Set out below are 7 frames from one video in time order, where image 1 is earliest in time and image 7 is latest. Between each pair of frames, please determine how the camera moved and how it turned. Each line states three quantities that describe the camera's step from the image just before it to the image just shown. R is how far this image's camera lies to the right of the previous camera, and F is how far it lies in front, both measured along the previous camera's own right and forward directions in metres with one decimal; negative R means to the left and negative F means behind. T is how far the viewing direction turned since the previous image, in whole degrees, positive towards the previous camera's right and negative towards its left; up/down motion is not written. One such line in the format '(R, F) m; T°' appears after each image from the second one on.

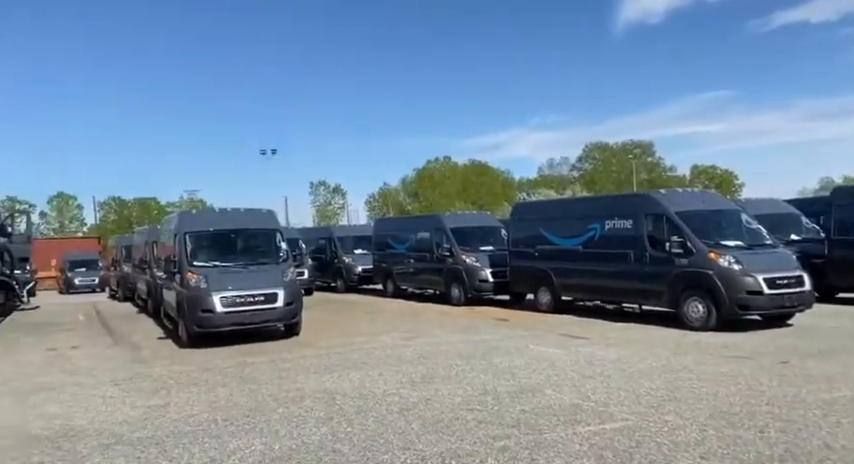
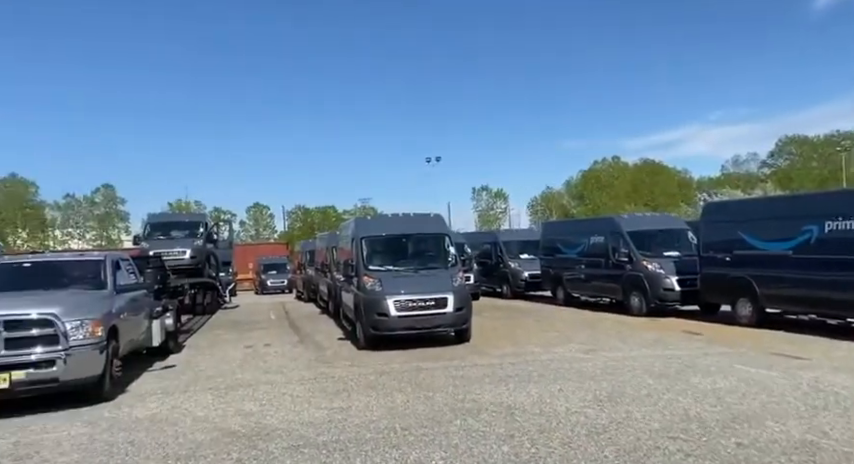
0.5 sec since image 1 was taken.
(-0.1, +0.2) m; -15°
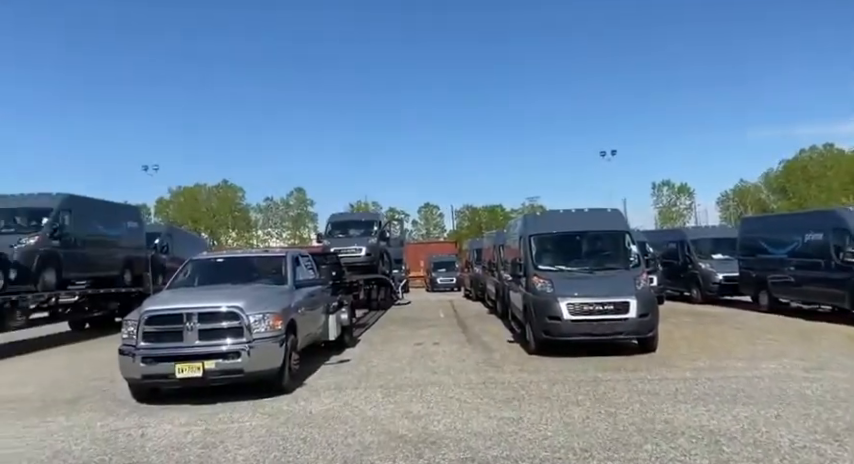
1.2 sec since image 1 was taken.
(-0.1, +0.4) m; -15°
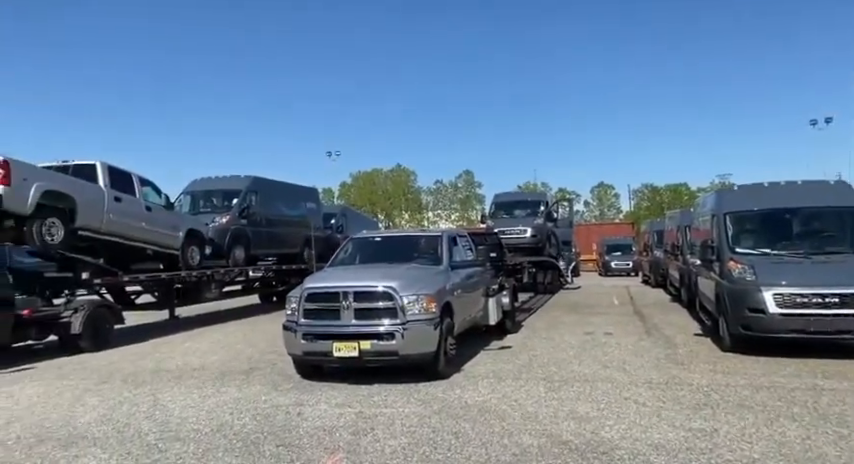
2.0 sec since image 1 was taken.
(0.0, +0.7) m; -15°
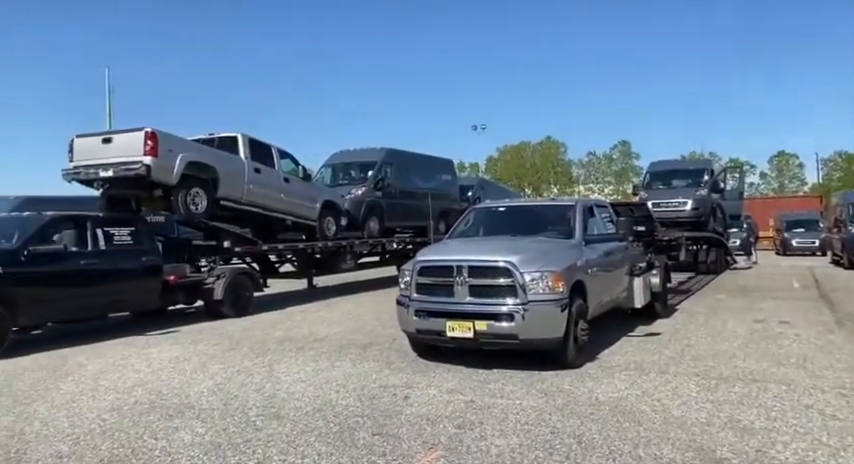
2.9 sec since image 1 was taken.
(+0.3, +0.9) m; -14°
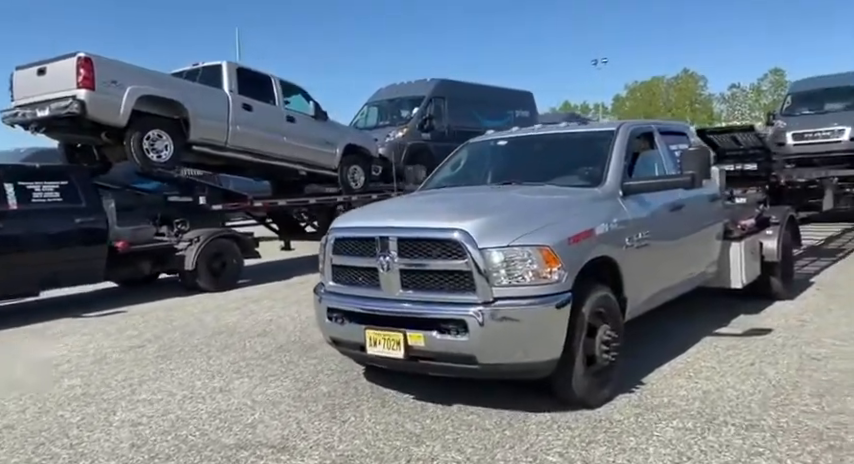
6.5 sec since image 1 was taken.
(+1.5, +3.0) m; -11°
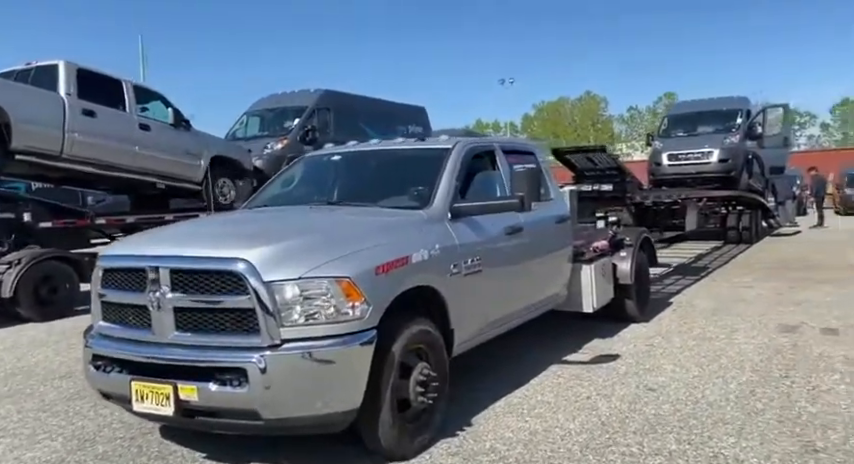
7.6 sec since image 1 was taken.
(+0.7, +0.5) m; +8°
